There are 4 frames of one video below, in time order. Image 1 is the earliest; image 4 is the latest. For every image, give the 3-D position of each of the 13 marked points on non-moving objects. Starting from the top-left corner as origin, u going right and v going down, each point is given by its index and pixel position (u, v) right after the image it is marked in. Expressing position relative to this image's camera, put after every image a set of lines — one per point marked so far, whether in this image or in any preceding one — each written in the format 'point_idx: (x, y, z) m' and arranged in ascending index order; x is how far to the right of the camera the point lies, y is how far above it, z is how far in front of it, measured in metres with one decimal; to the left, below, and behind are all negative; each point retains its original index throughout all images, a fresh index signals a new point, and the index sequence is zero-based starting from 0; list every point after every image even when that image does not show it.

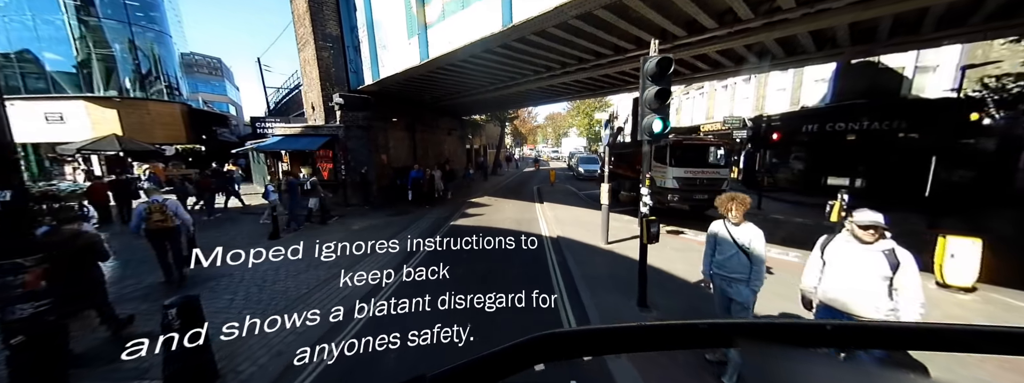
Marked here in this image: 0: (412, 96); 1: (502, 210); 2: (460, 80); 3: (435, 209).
0: (-4.5, +4.2, +12.2) m
1: (-0.4, -0.7, +9.7) m
2: (-2.0, +4.2, +10.4) m
3: (-2.7, -0.8, +10.0) m
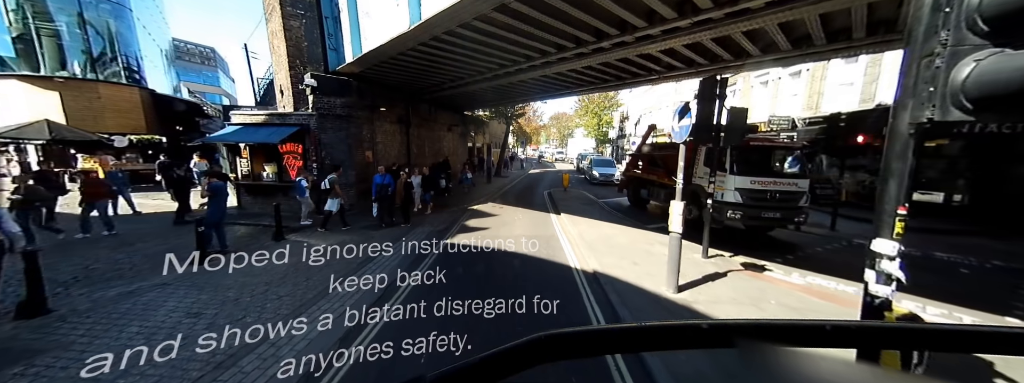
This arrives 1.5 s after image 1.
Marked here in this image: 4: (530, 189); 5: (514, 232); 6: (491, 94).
0: (-4.1, +4.1, +10.8) m
1: (-0.2, -0.9, +8.3) m
2: (-1.6, +4.1, +9.0) m
3: (-2.5, -0.9, +8.6) m
4: (+1.1, 0.0, +14.7) m
5: (0.0, -1.1, +7.2) m
6: (-1.0, +4.8, +14.0) m
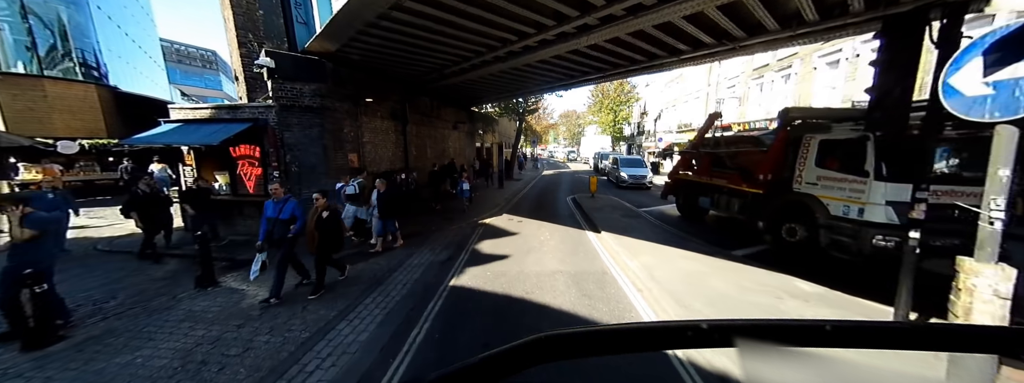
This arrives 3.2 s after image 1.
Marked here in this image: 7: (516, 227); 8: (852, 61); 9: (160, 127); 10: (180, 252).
0: (-3.7, +3.9, +9.4) m
1: (+0.3, -1.1, +6.7) m
2: (-1.2, +3.9, +7.5) m
3: (-2.0, -1.1, +7.1) m
4: (+1.7, -0.2, +13.1) m
5: (+0.4, -1.3, +5.7) m
6: (-0.5, +4.5, +12.5) m
7: (+0.1, -0.9, +8.0) m
8: (+14.6, +5.5, +12.1) m
9: (-8.9, +1.6, +7.2) m
10: (-7.5, -1.4, +6.4) m
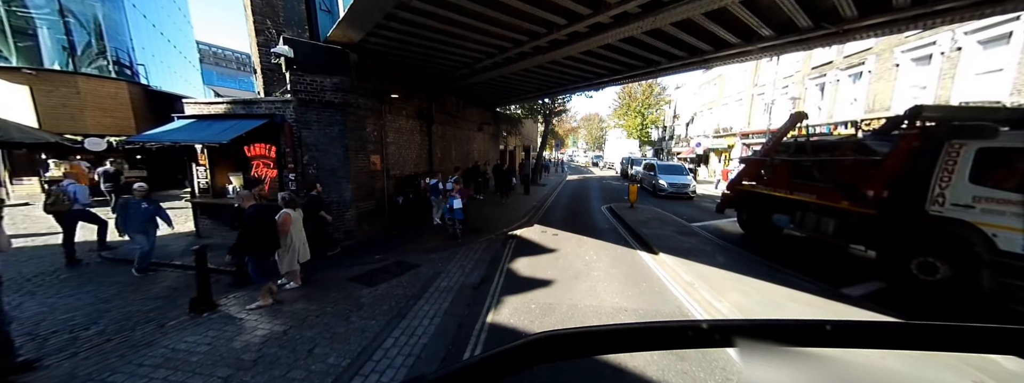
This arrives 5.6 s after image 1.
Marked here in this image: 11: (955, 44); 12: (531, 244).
0: (-2.7, +3.7, +8.9) m
1: (+1.0, -1.3, +6.0) m
2: (-0.3, +3.7, +6.9) m
3: (-1.3, -1.3, +6.6) m
4: (+2.8, -0.5, +12.3) m
5: (+1.1, -1.4, +4.9) m
6: (+0.7, +4.3, +11.8) m
7: (+0.8, -1.1, +7.3) m
8: (+15.7, +5.0, +10.6) m
9: (-8.1, +1.7, +7.0) m
10: (-6.8, -1.4, +6.1) m
11: (+15.7, +5.3, +10.5) m
12: (+0.4, -1.2, +7.1) m
